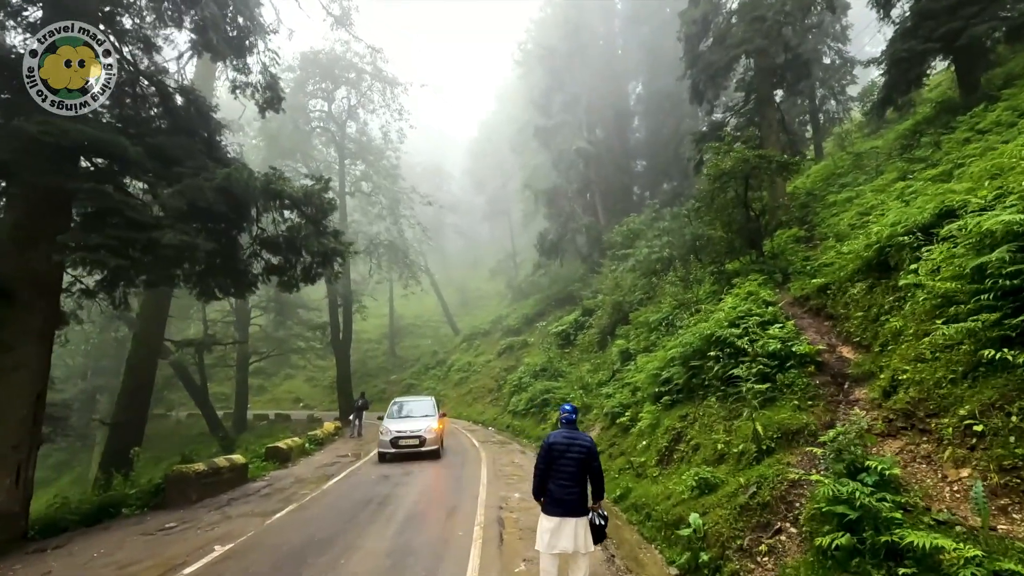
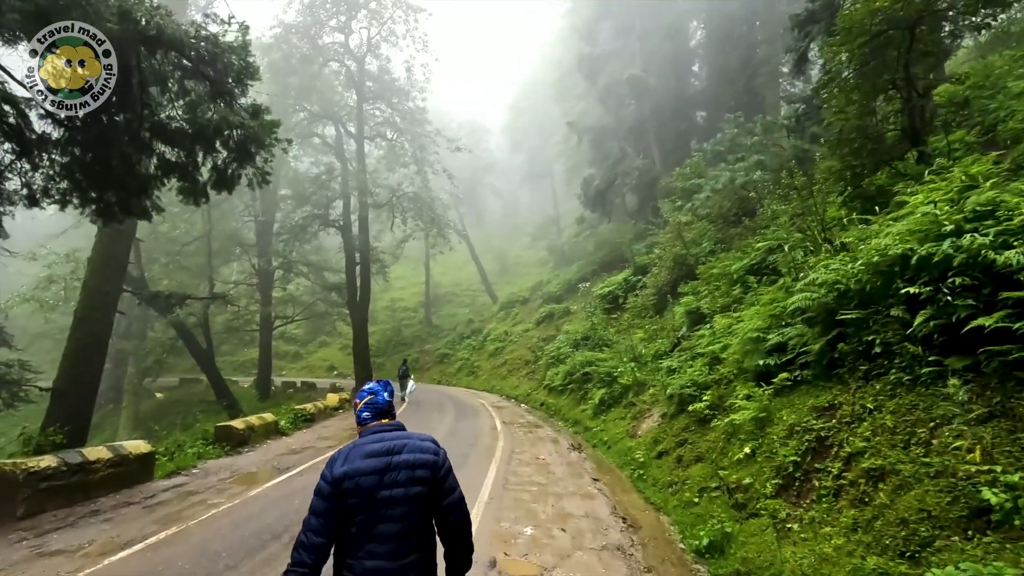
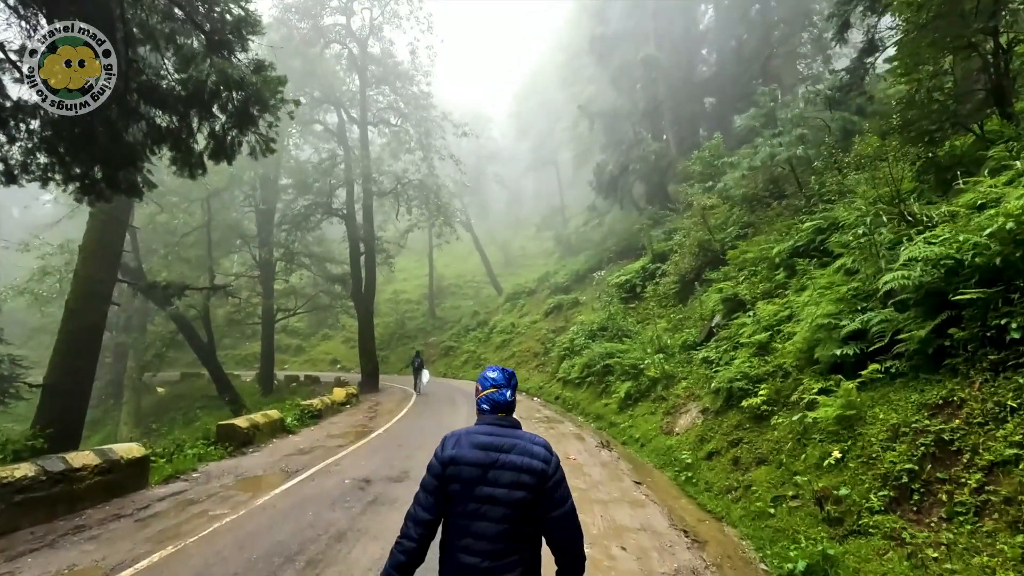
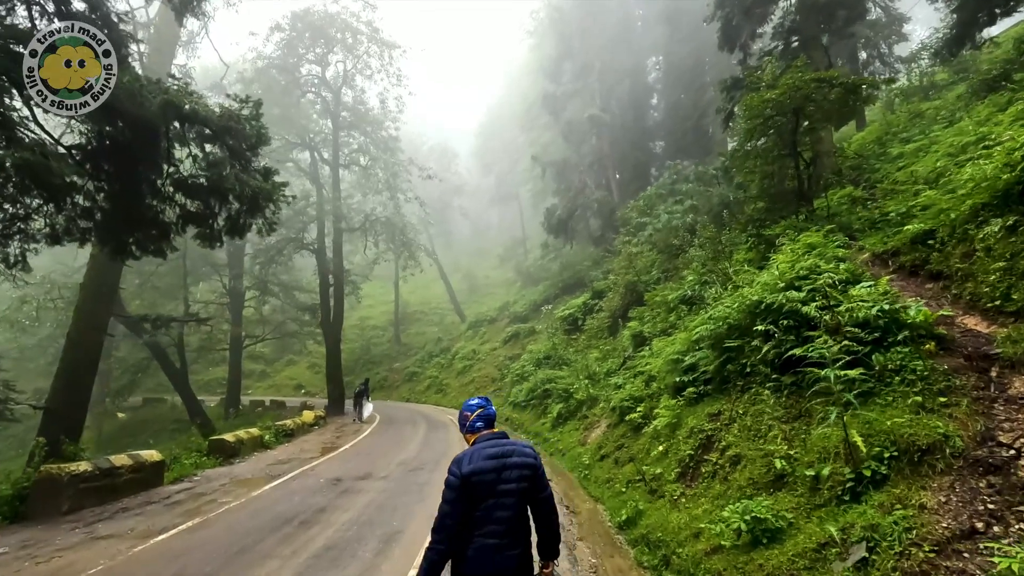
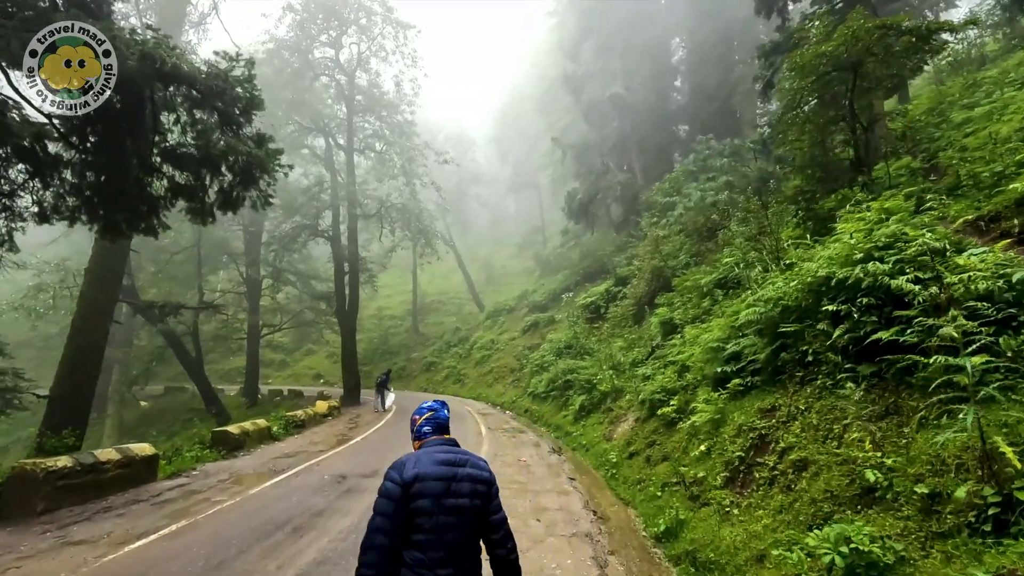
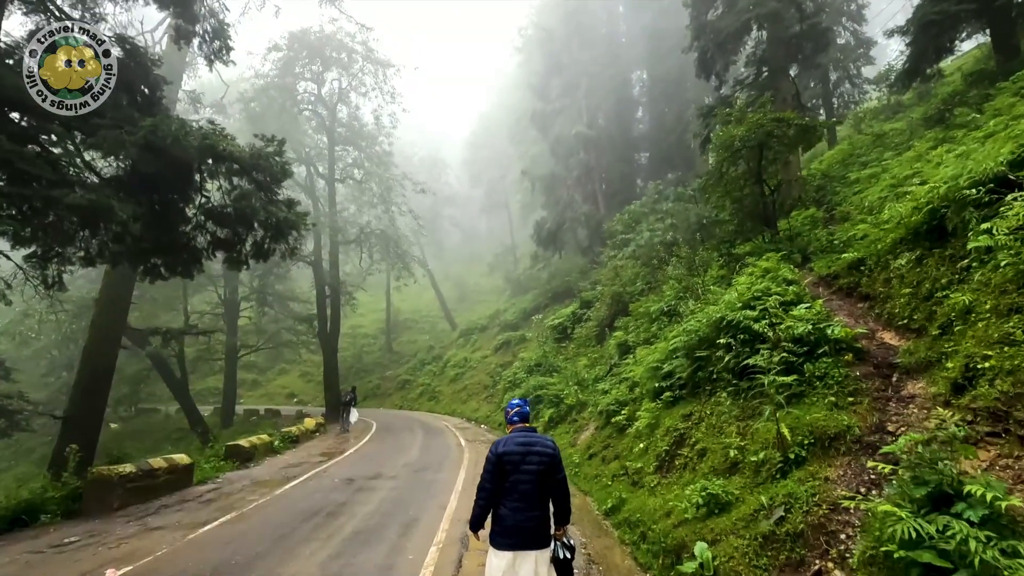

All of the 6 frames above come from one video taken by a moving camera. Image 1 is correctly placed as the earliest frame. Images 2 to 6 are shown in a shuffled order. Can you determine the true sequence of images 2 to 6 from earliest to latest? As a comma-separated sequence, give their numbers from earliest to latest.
6, 4, 5, 2, 3
